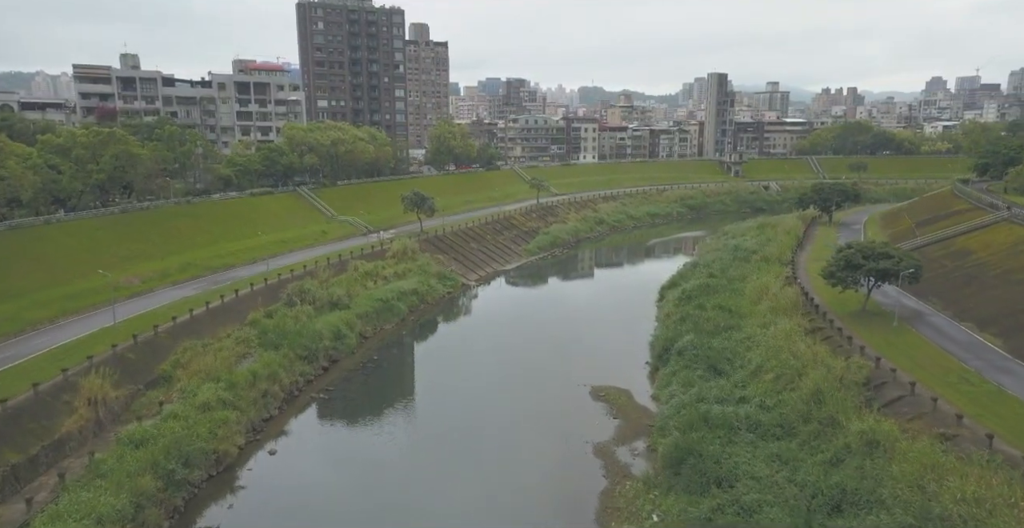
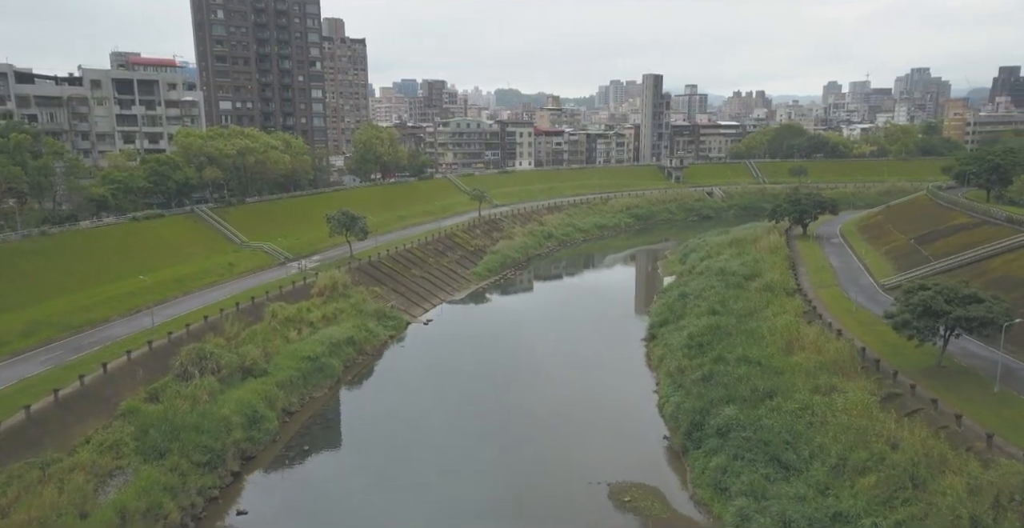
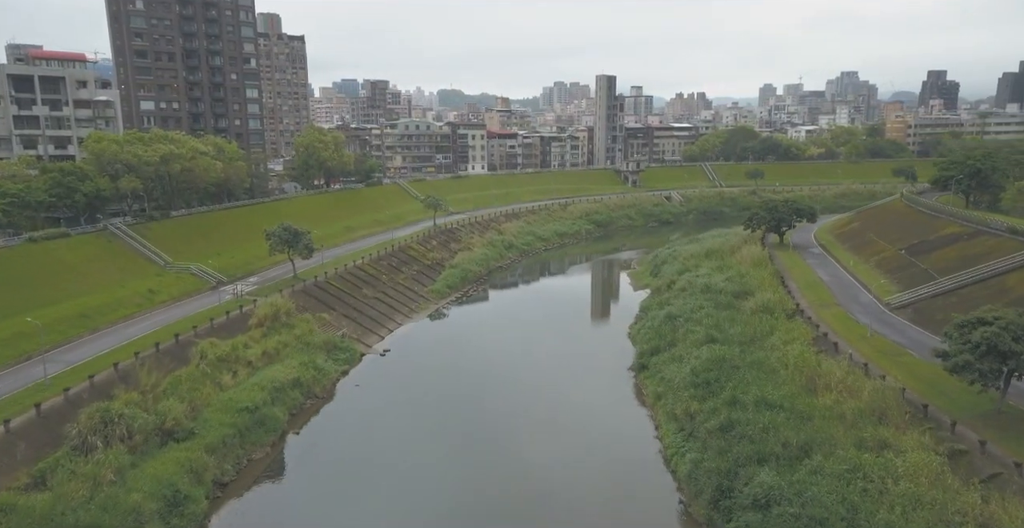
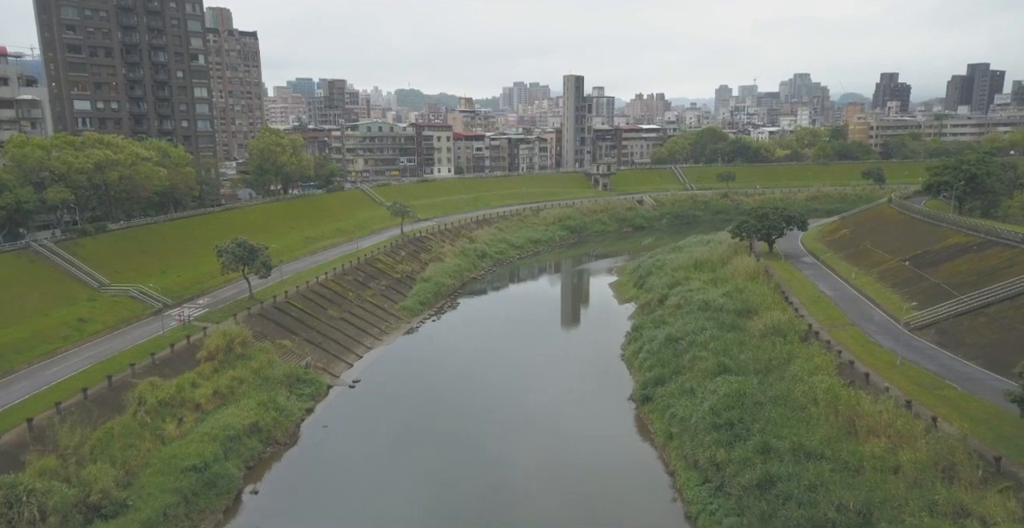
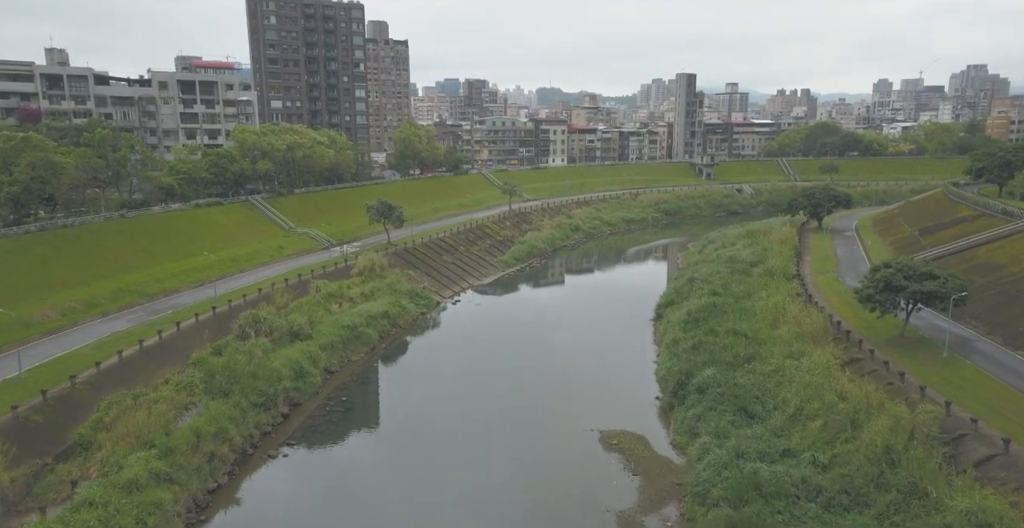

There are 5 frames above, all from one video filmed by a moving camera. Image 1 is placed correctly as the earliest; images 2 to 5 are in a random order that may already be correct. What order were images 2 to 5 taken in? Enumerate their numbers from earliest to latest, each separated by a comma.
5, 2, 3, 4
